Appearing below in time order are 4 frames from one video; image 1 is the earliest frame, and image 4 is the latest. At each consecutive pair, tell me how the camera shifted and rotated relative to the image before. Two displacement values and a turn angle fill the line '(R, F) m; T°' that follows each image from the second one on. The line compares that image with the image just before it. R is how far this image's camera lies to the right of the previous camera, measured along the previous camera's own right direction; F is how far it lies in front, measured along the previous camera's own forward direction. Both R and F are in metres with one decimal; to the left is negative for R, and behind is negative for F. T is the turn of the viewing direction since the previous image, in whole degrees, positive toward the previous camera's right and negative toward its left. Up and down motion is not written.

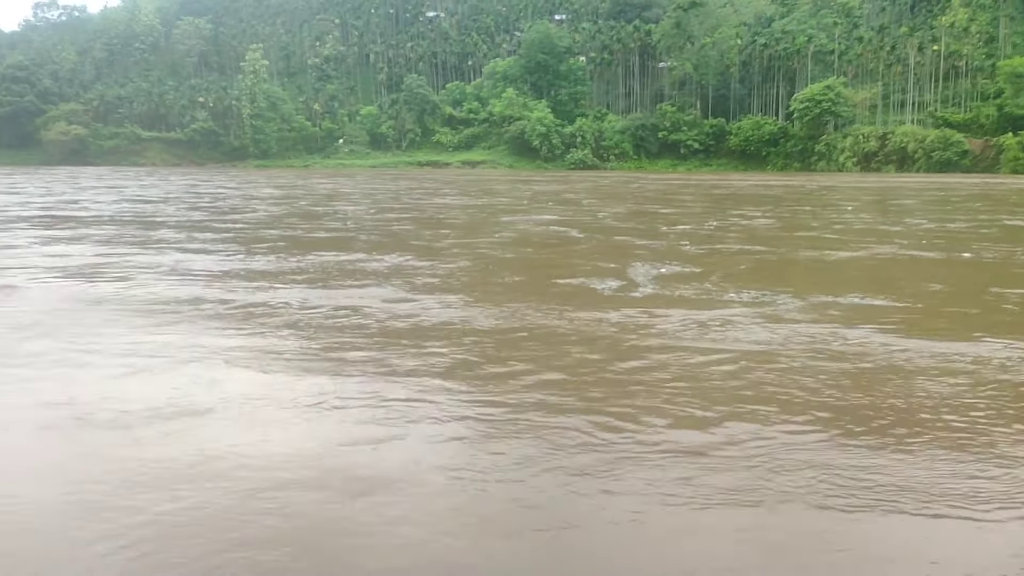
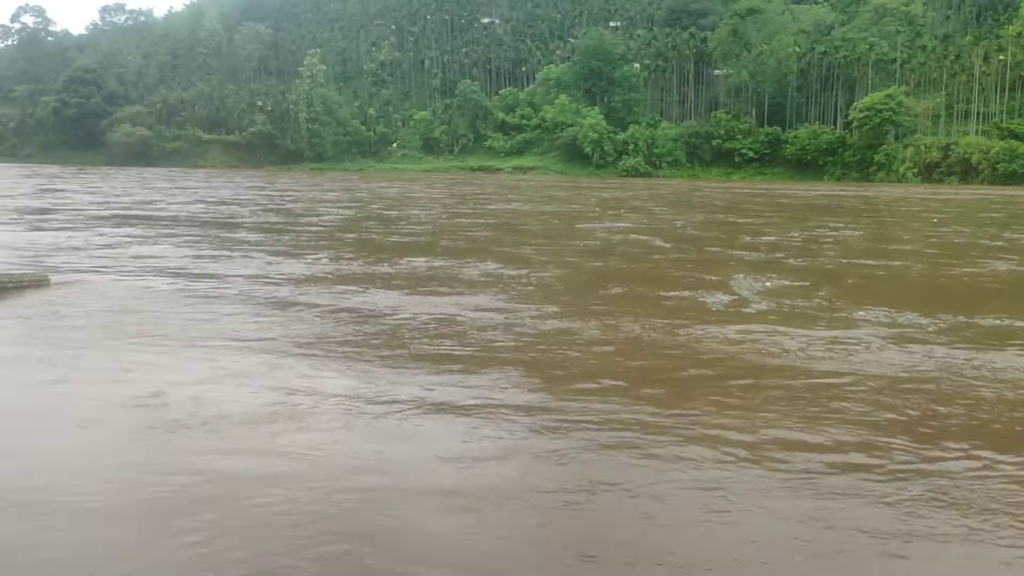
(-0.4, +0.2) m; -3°
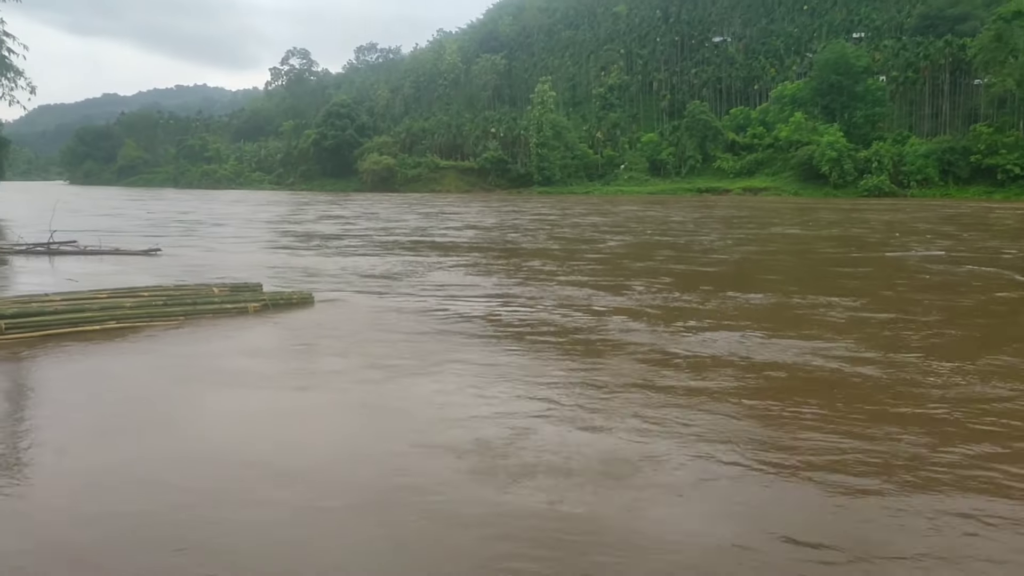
(-1.0, +0.6) m; -15°
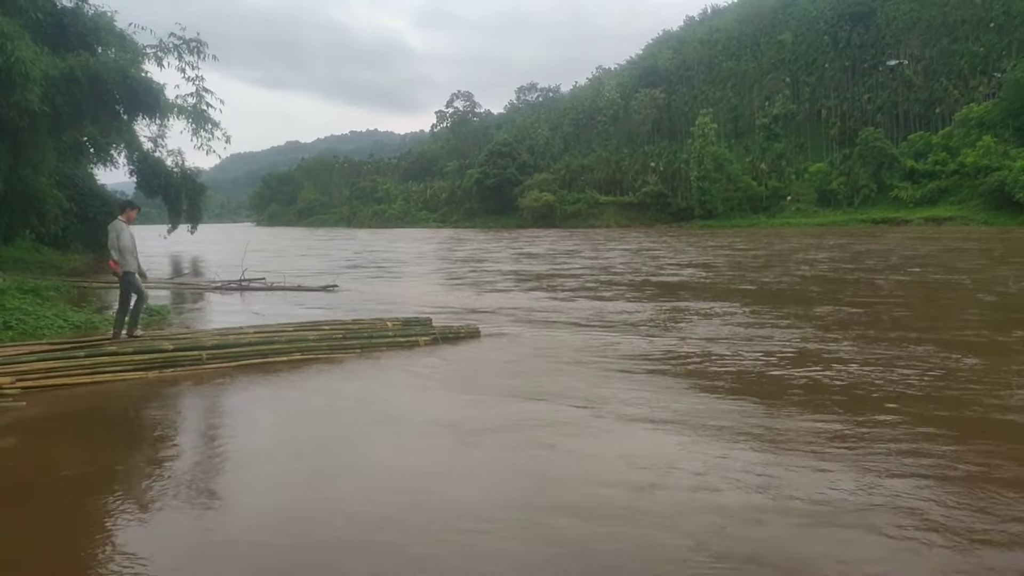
(-0.8, +0.8) m; -11°
